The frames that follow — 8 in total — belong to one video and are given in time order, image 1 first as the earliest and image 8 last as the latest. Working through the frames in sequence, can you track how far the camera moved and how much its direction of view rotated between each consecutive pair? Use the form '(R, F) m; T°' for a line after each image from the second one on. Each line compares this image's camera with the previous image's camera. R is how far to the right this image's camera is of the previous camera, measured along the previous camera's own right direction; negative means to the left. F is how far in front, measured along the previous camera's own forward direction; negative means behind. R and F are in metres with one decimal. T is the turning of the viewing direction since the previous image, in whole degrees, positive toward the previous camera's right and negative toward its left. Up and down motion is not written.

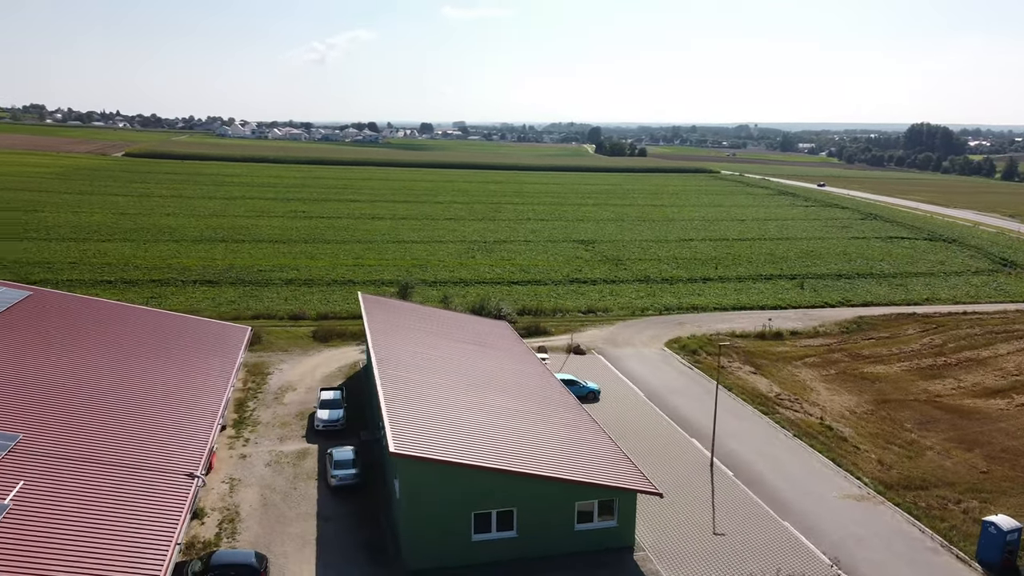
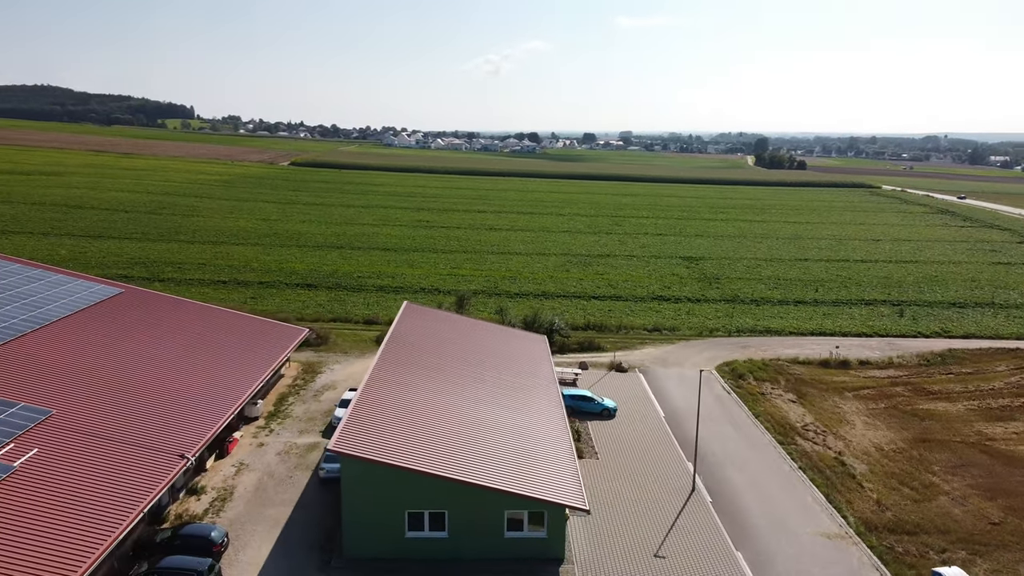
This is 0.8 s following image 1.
(+4.6, -0.6) m; -11°
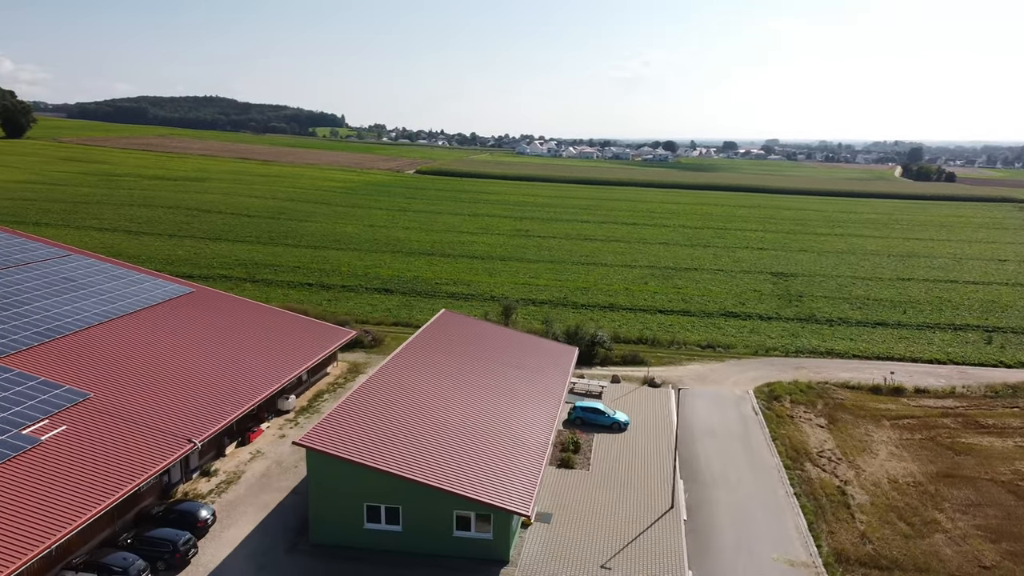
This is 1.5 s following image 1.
(+4.0, -0.6) m; -10°
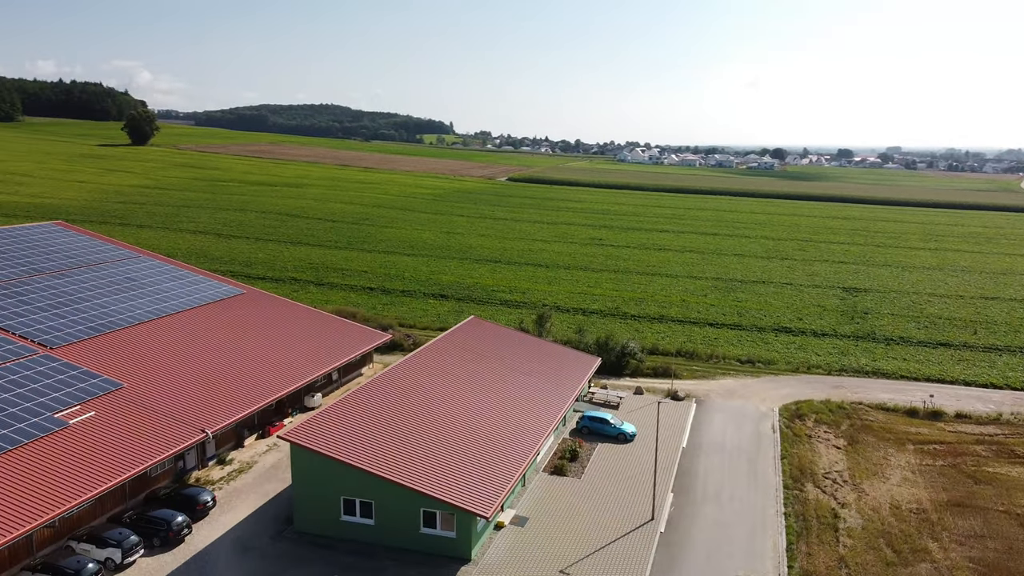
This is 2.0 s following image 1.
(+3.2, -0.6) m; -7°
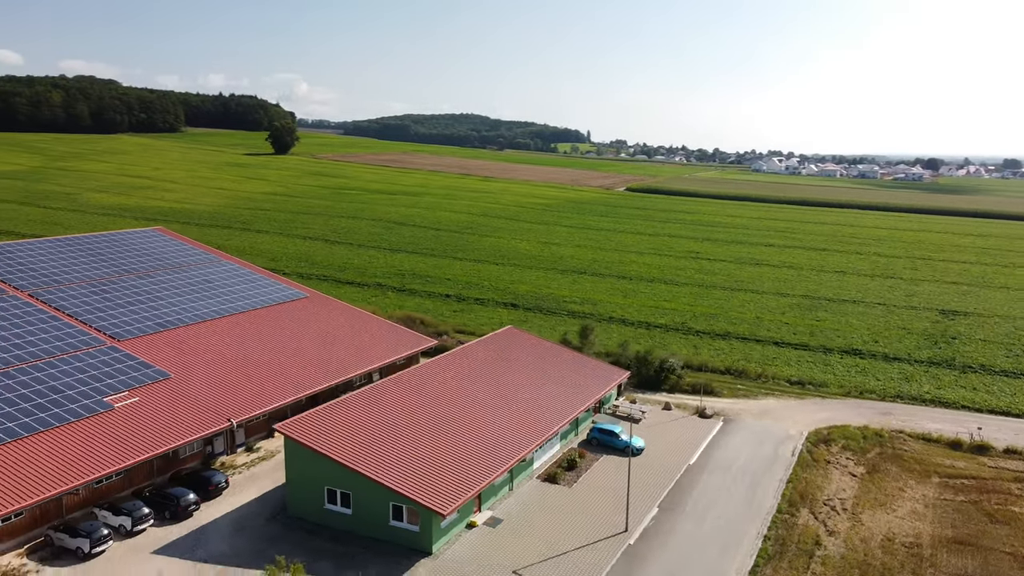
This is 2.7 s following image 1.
(+4.2, -0.8) m; -10°
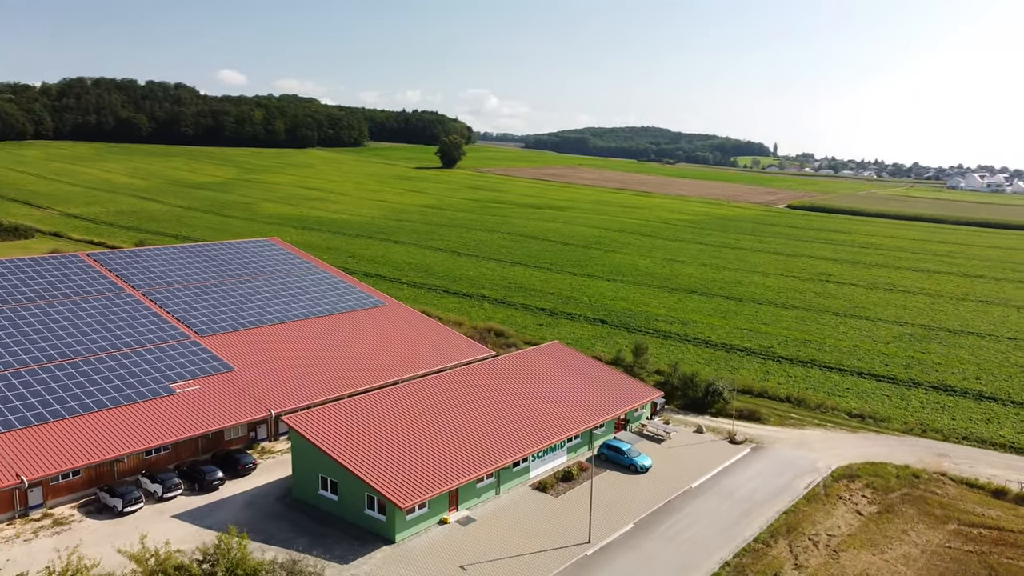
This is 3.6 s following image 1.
(+5.8, -1.0) m; -13°
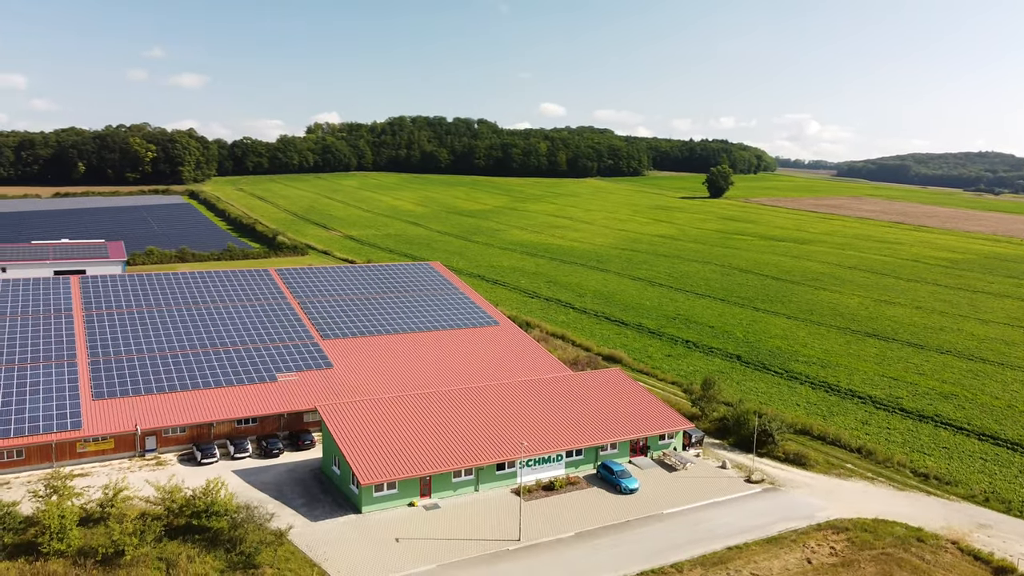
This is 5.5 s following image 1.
(+11.2, -1.7) m; -21°
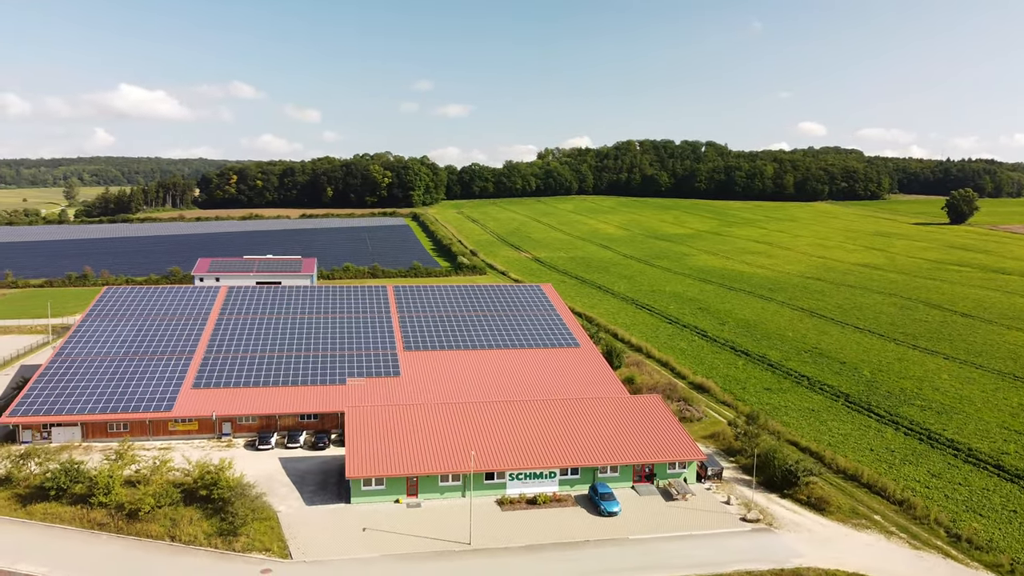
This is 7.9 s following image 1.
(+9.8, -0.4) m; -17°
